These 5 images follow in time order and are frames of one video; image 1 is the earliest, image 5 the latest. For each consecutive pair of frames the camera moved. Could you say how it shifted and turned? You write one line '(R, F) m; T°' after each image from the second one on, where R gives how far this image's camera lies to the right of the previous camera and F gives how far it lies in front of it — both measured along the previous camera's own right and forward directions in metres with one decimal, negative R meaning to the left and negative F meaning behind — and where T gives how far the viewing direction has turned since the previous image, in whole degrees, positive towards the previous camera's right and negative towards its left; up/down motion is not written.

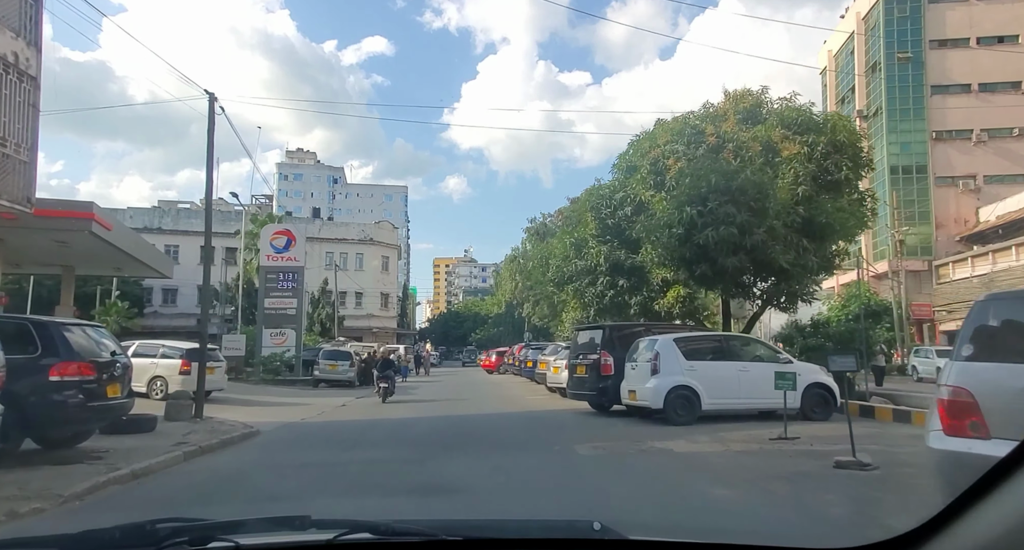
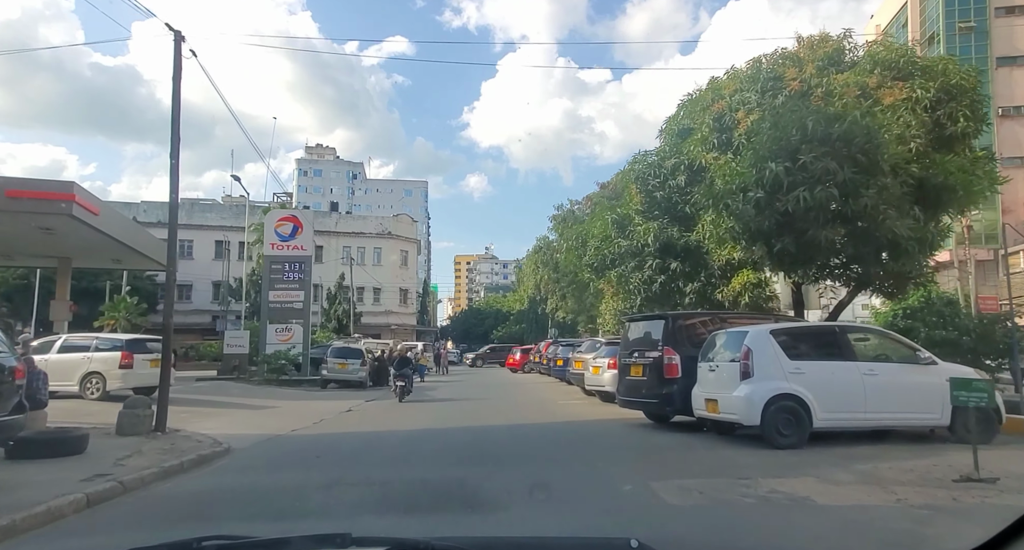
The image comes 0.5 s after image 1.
(-0.2, +2.4) m; -2°
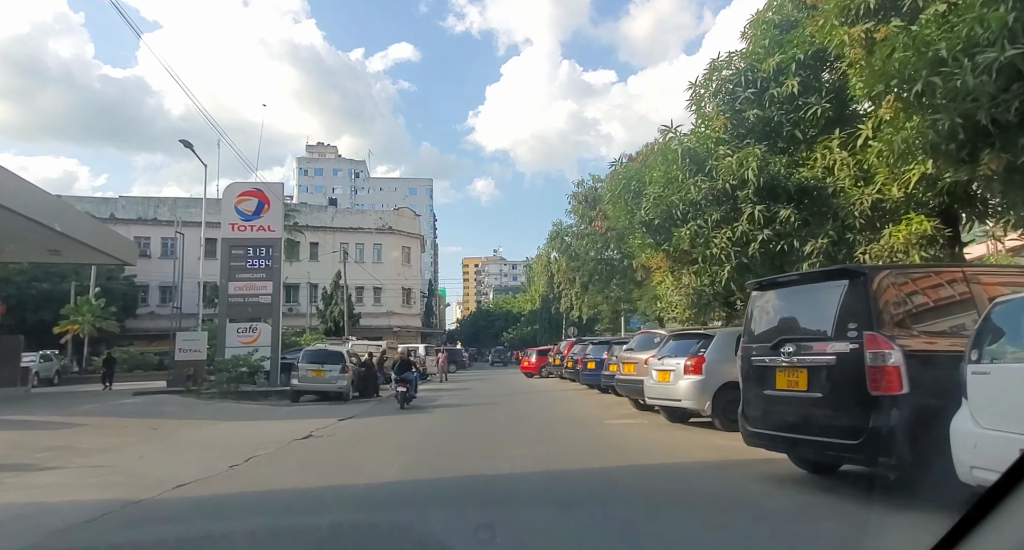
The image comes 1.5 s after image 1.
(-0.2, +4.4) m; -1°
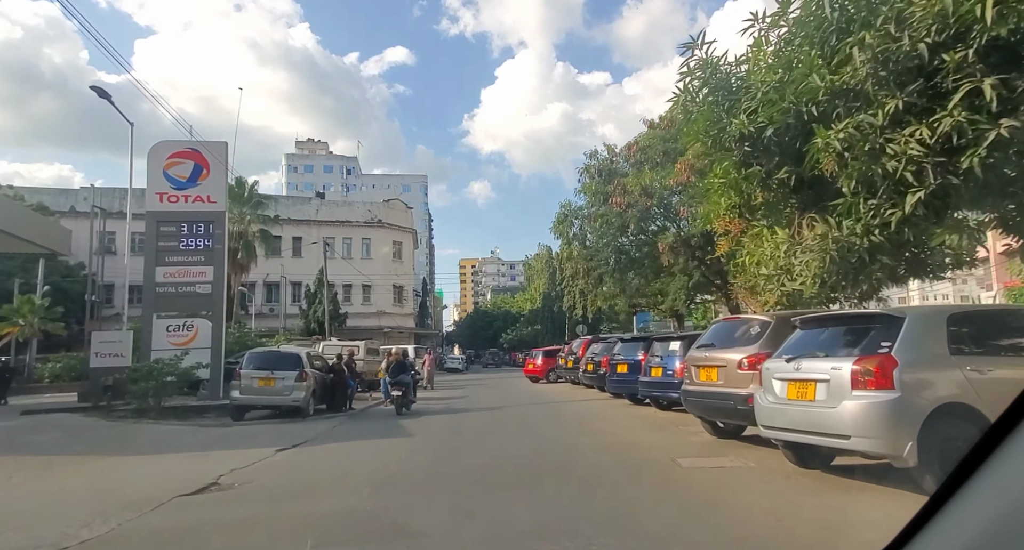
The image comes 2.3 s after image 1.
(-0.2, +4.0) m; 0°
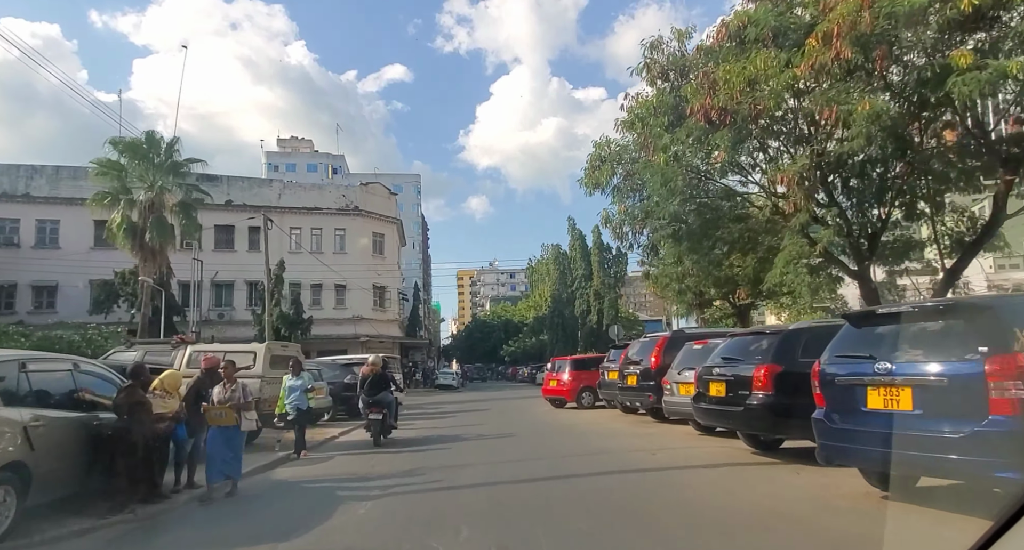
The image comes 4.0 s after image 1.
(-0.4, +9.0) m; 0°
